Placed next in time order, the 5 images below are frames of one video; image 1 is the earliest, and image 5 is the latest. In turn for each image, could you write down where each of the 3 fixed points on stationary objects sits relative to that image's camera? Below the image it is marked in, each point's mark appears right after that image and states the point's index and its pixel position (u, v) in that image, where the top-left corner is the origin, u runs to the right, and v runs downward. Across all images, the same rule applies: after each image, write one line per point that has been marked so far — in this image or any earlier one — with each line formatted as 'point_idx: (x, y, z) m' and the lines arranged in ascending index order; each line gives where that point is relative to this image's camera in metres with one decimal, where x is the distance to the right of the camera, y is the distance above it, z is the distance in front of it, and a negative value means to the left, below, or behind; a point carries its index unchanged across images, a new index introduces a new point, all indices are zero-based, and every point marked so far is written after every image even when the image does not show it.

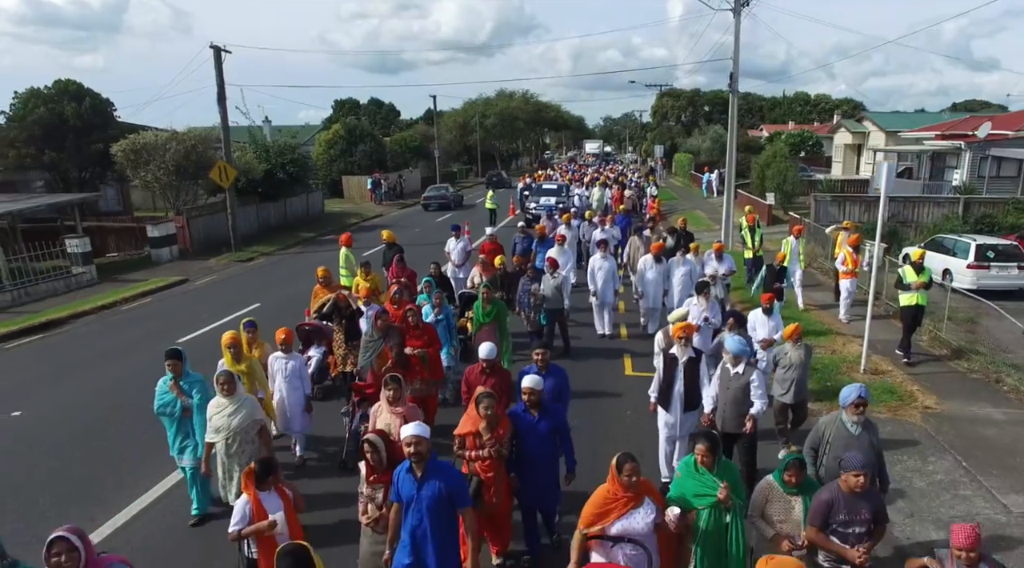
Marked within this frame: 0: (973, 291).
0: (+9.8, -0.1, +15.6) m
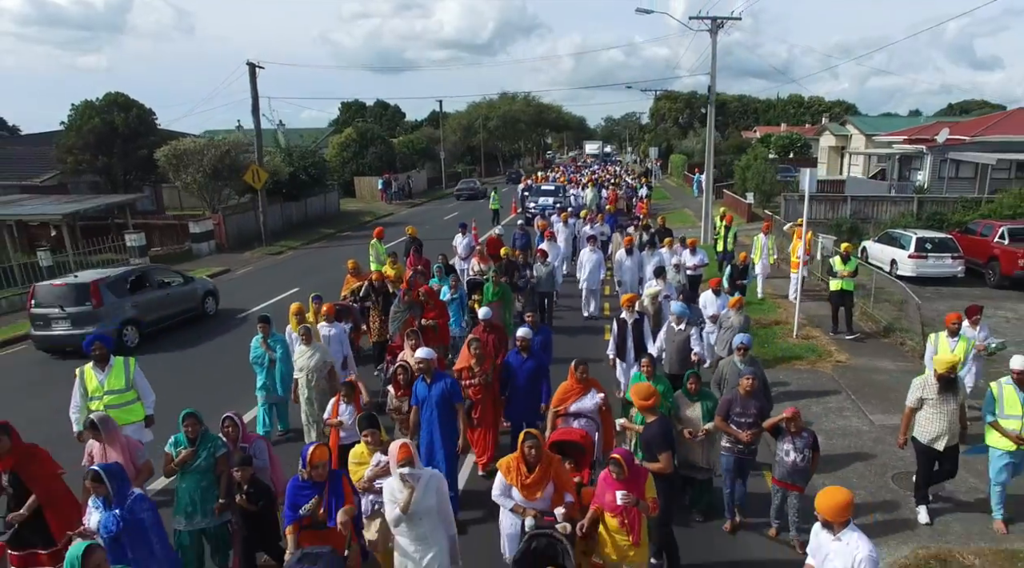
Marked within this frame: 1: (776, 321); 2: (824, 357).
0: (+9.9, +0.2, +17.9) m
1: (+4.9, -0.7, +13.6) m
2: (+4.9, -1.2, +11.4) m
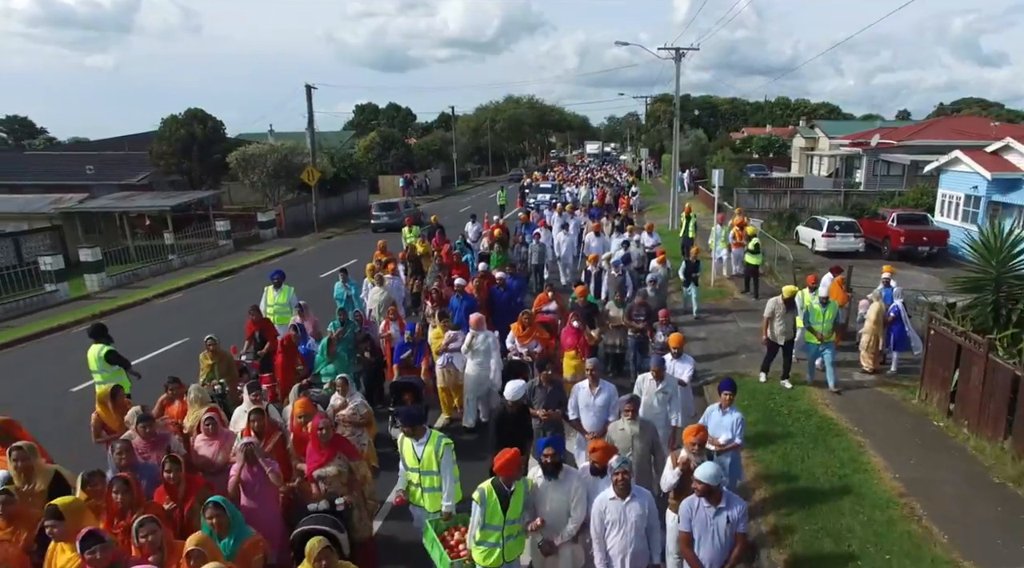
0: (+10.0, +1.0, +23.2) m
1: (+5.0, +0.1, +18.9) m
2: (+5.0, -0.3, +16.8) m
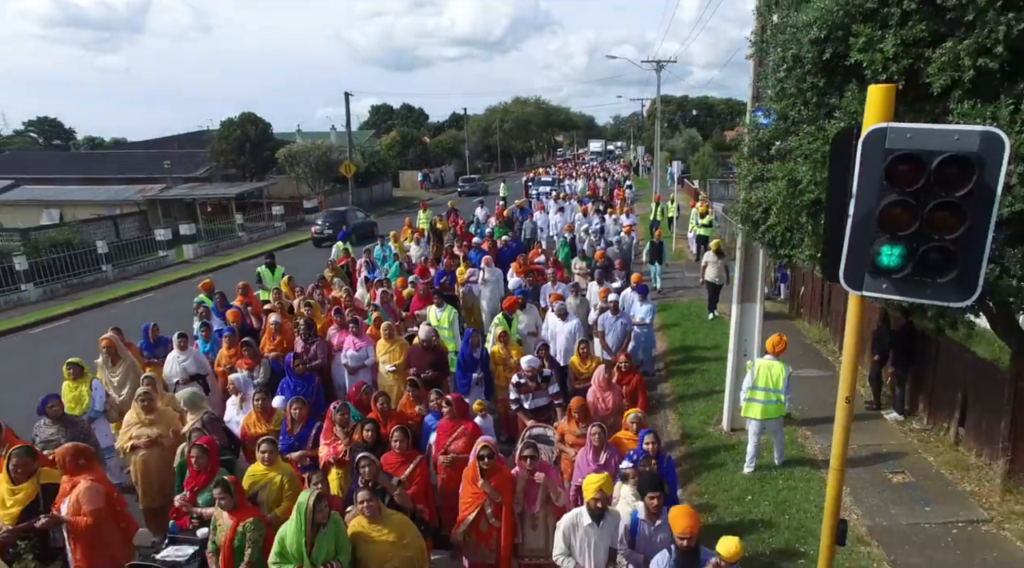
0: (+10.3, +2.0, +28.0) m
1: (+5.2, +1.1, +23.8) m
2: (+5.1, +0.7, +21.6) m
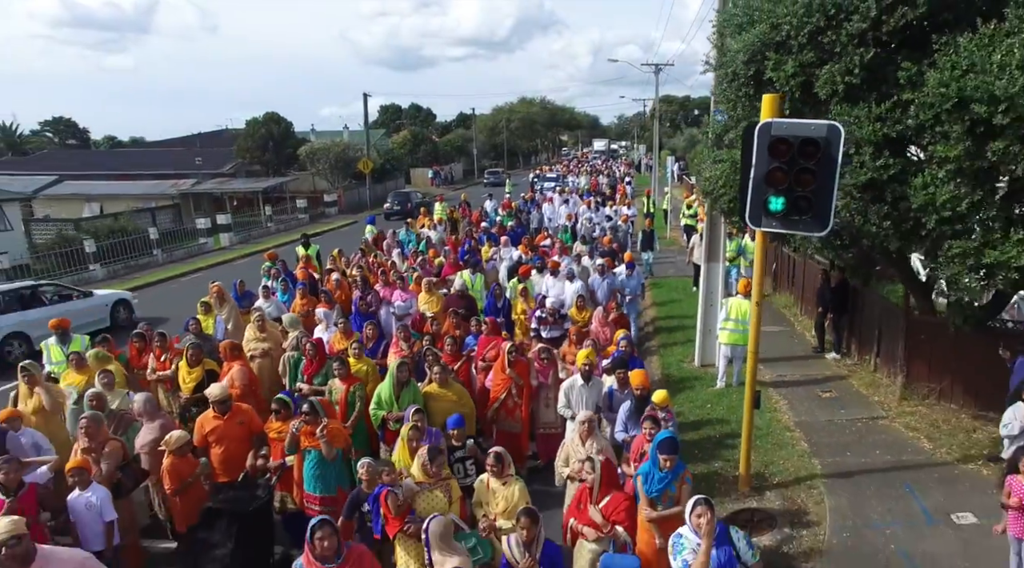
0: (+10.6, +2.5, +30.1) m
1: (+5.5, +1.7, +25.9) m
2: (+5.4, +1.2, +23.8) m
